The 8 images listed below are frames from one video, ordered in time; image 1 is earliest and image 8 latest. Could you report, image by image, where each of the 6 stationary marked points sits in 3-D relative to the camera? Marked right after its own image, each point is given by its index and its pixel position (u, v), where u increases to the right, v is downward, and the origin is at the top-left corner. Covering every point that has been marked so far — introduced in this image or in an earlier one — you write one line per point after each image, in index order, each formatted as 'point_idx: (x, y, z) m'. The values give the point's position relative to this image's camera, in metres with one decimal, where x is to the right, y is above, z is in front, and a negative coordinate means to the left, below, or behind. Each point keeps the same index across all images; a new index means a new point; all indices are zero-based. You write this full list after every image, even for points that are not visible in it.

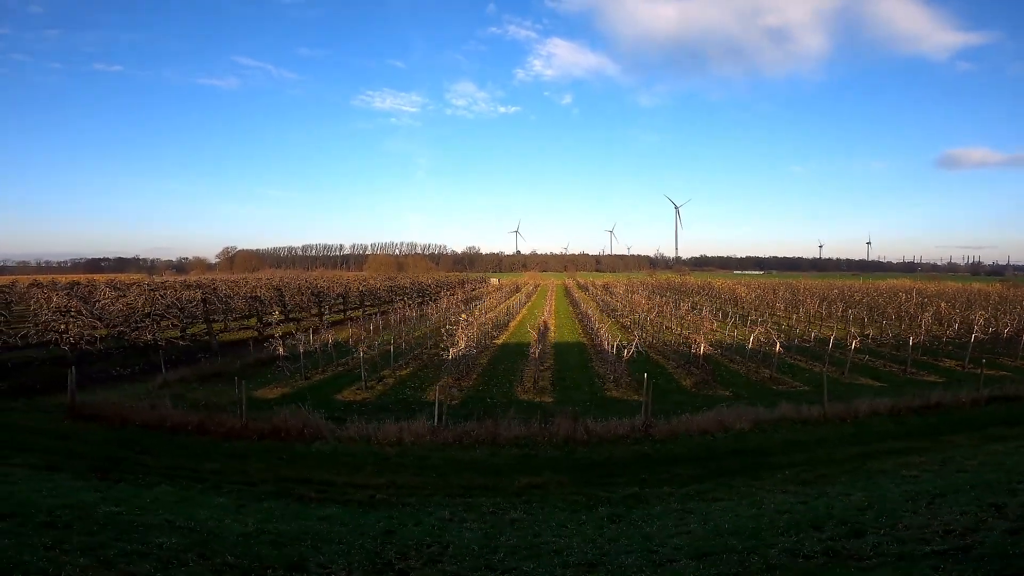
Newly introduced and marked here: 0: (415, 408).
0: (-2.9, -3.8, +17.5) m
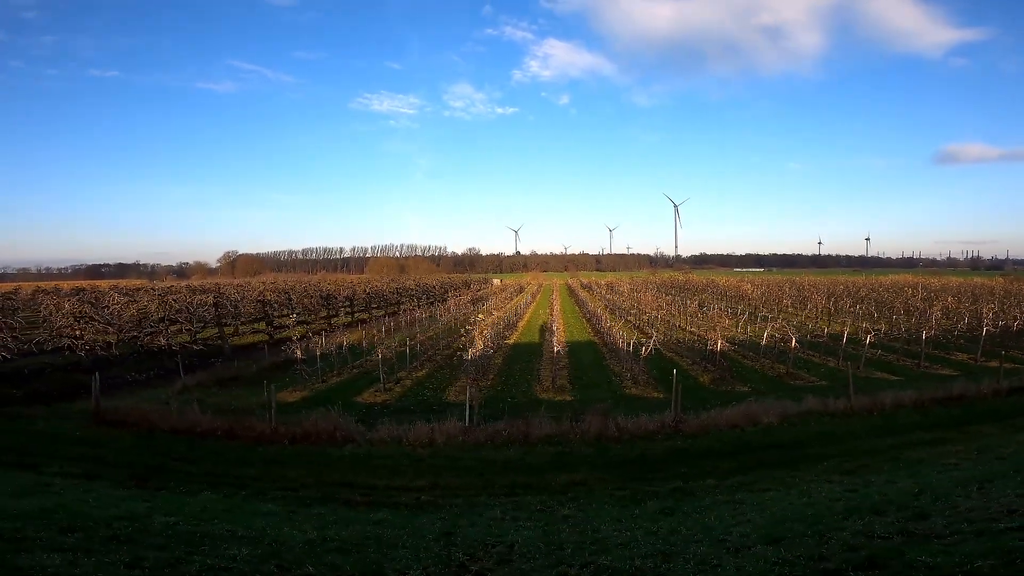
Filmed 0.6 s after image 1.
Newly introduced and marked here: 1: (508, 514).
0: (-2.2, -3.8, +17.6) m
1: (0.0, -3.8, +9.5) m
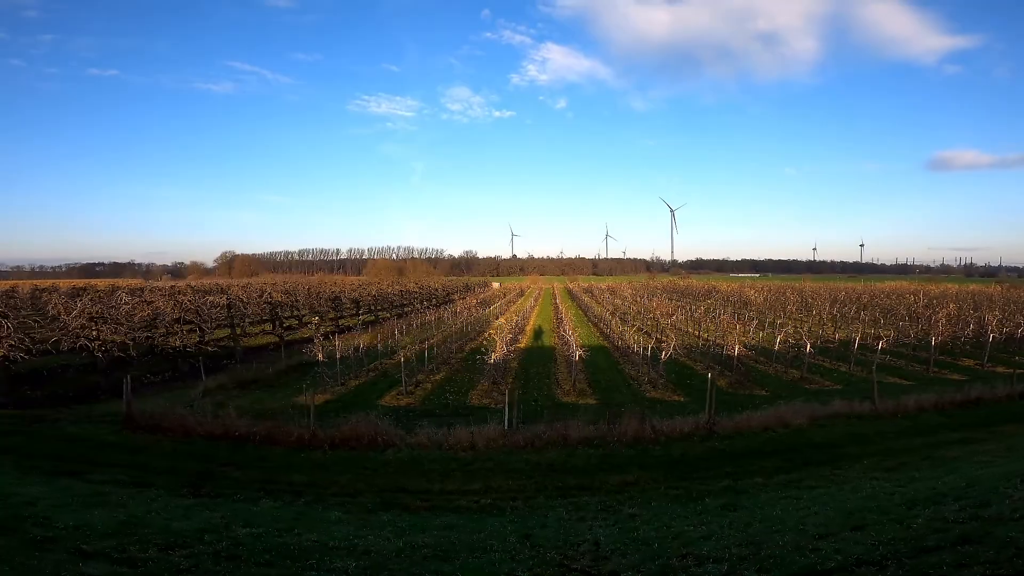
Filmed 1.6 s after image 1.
0: (-1.3, -4.0, +17.9) m
1: (+1.1, -3.9, +9.9) m
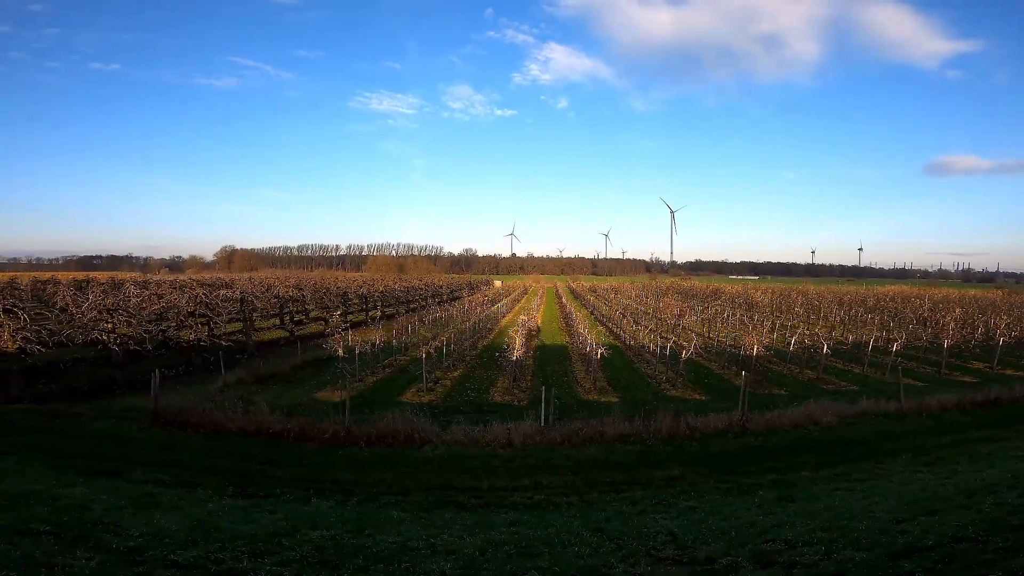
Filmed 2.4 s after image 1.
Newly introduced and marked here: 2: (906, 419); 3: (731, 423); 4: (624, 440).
0: (-0.5, -3.9, +18.1) m
1: (+2.2, -3.8, +10.1) m
2: (+10.2, -3.3, +14.8) m
3: (+5.6, -3.5, +14.7) m
4: (+2.8, -3.8, +14.4) m
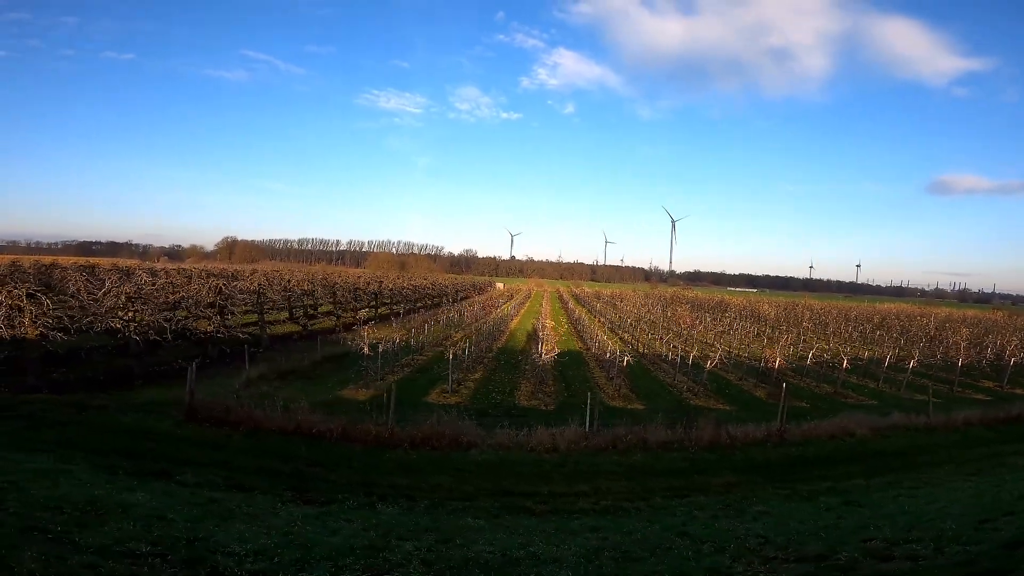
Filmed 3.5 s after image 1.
0: (+0.6, -4.0, +18.3) m
1: (+3.5, -4.0, +10.4) m
2: (+11.3, -3.9, +15.3) m
3: (+6.8, -3.8, +15.2) m
4: (+4.0, -4.0, +14.7) m
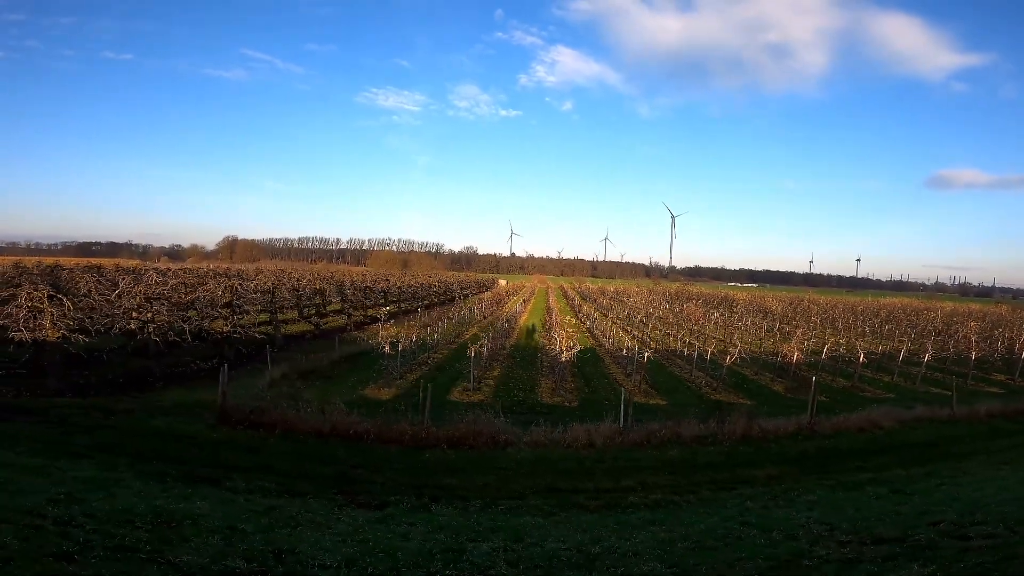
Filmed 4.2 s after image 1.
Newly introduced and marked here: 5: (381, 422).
0: (+1.5, -3.9, +18.5) m
1: (+4.5, -4.0, +10.6) m
2: (+12.3, -3.7, +15.7) m
3: (+7.7, -3.7, +15.4) m
4: (+4.9, -3.9, +14.9) m
5: (-3.7, -3.6, +15.9) m
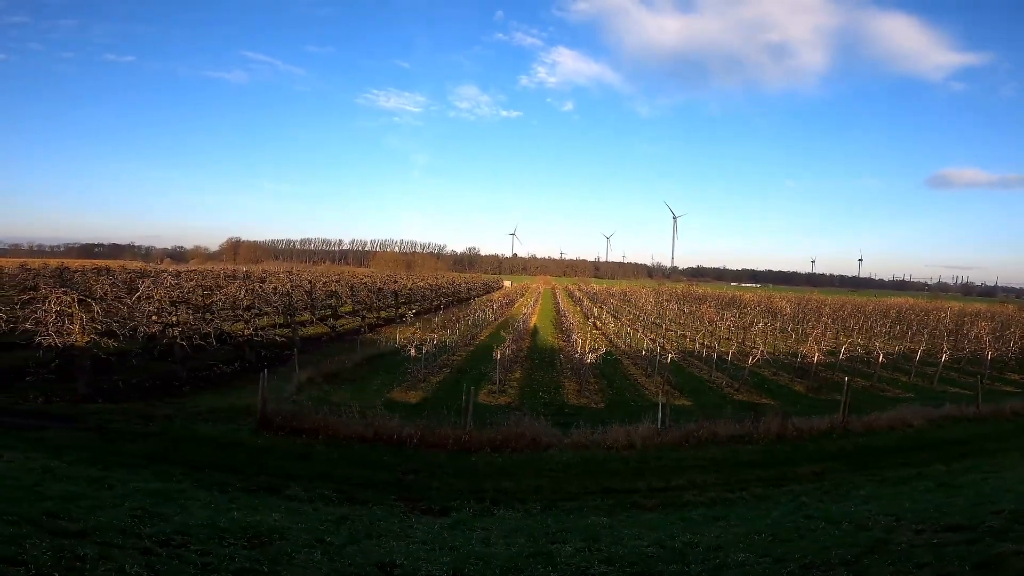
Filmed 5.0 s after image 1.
0: (+2.5, -4.0, +18.7) m
1: (+5.7, -4.1, +10.8) m
2: (+13.3, -3.8, +16.1) m
3: (+8.8, -3.8, +15.7) m
4: (+6.0, -4.0, +15.2) m
5: (-2.6, -3.7, +16.0) m
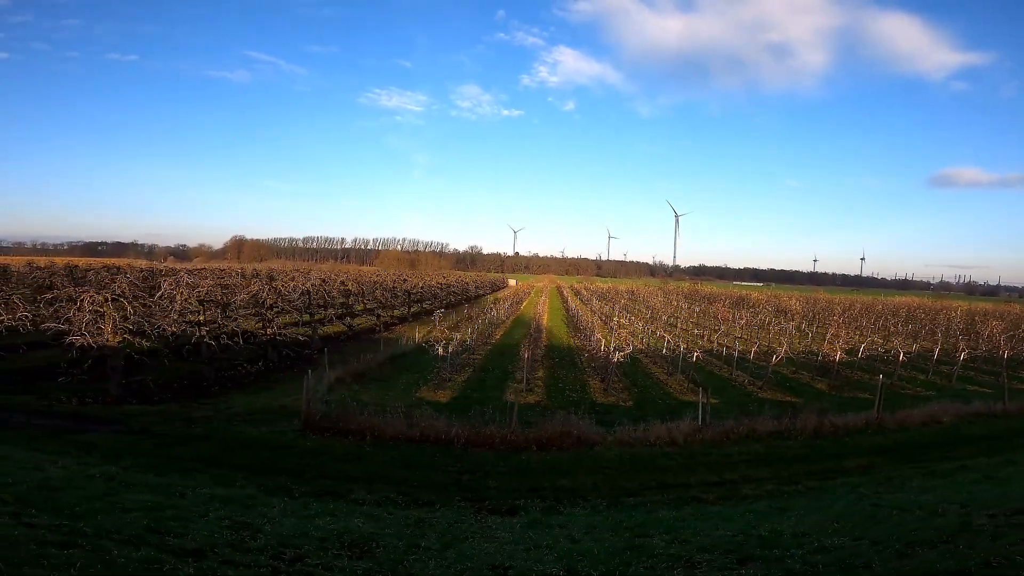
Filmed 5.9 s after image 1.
0: (+3.7, -4.0, +18.9) m
1: (+7.0, -4.1, +11.1) m
2: (+14.5, -3.8, +16.5) m
3: (+10.0, -3.8, +16.1) m
4: (+7.2, -4.0, +15.5) m
5: (-1.4, -3.7, +16.1) m
